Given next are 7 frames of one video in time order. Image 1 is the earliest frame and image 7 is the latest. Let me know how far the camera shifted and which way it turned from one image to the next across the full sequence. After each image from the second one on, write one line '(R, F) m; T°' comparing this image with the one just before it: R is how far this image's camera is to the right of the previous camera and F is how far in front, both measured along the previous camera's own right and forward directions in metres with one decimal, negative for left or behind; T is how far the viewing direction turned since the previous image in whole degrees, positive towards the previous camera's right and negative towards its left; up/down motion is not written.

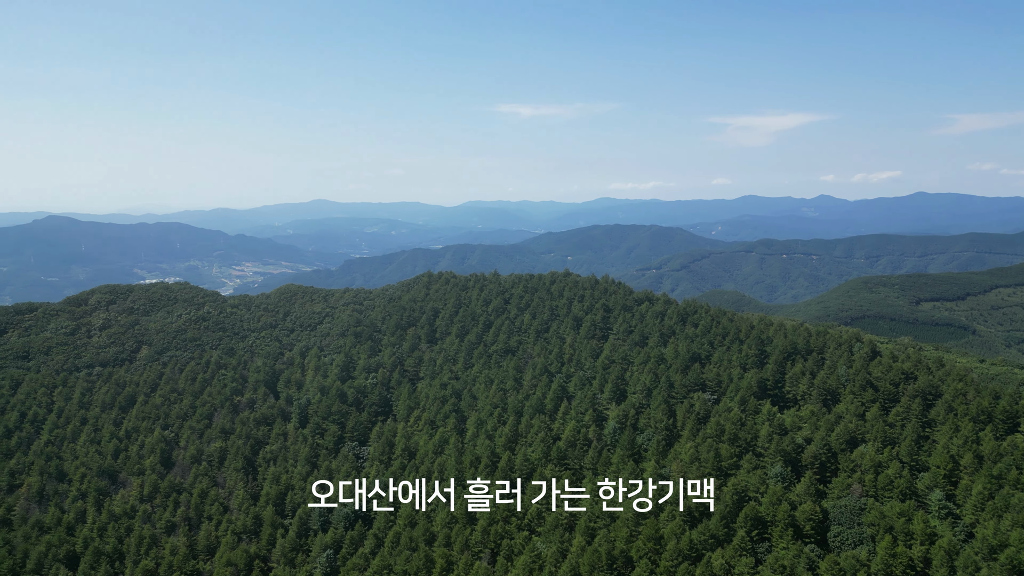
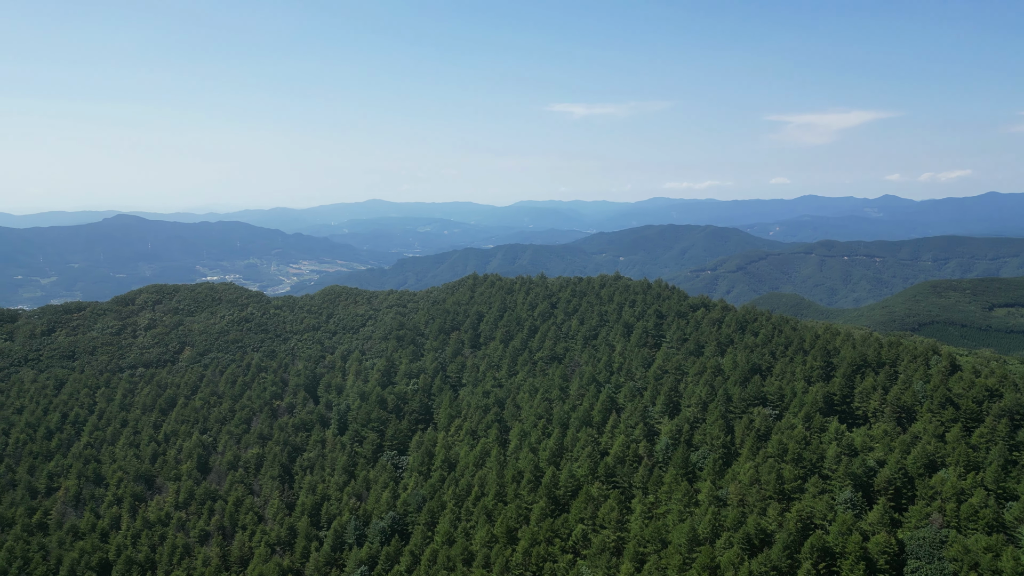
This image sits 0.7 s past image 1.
(+0.4, +3.1) m; -4°
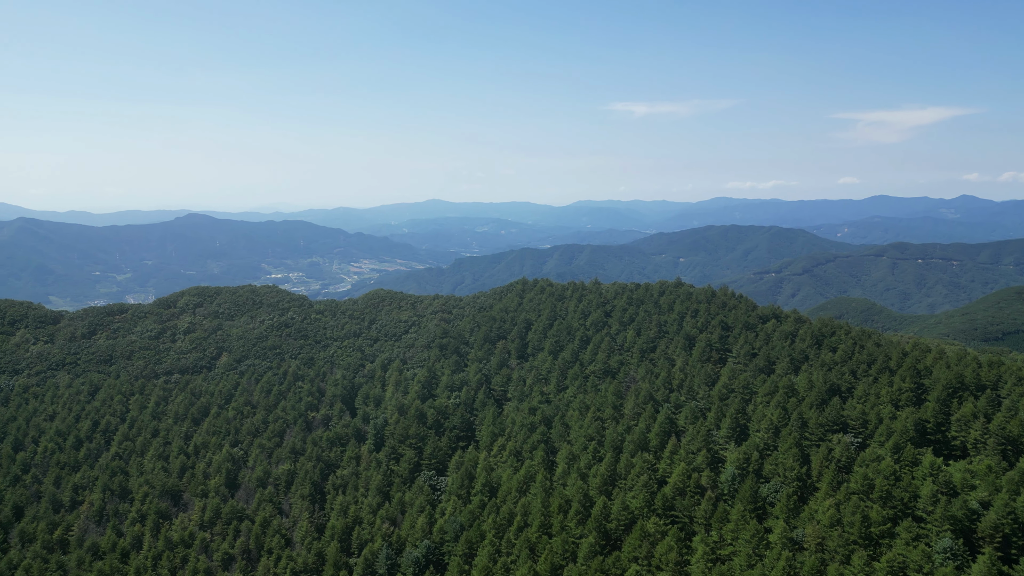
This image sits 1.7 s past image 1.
(+0.6, +4.9) m; -5°
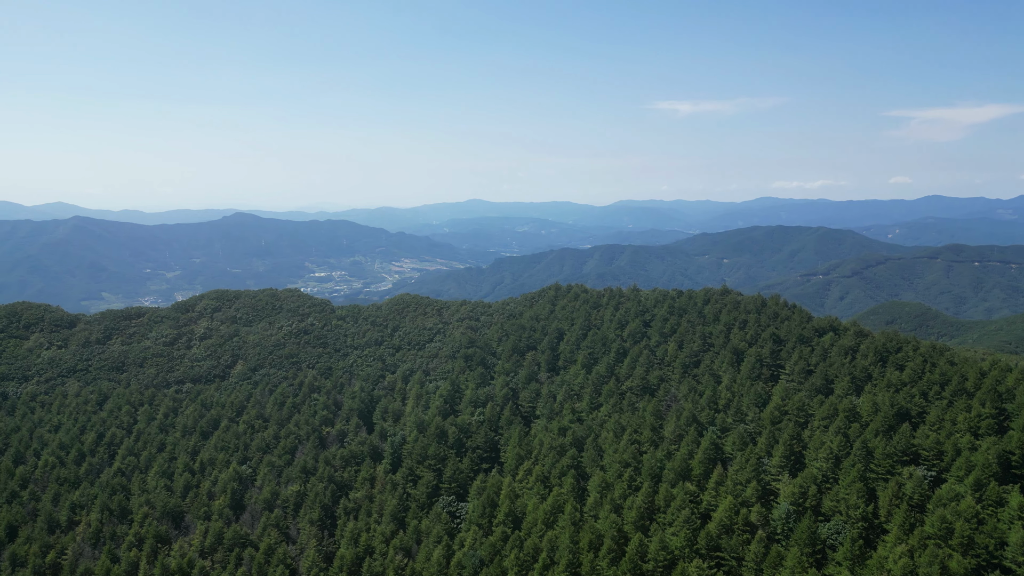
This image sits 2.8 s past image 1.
(+0.8, +4.8) m; -3°
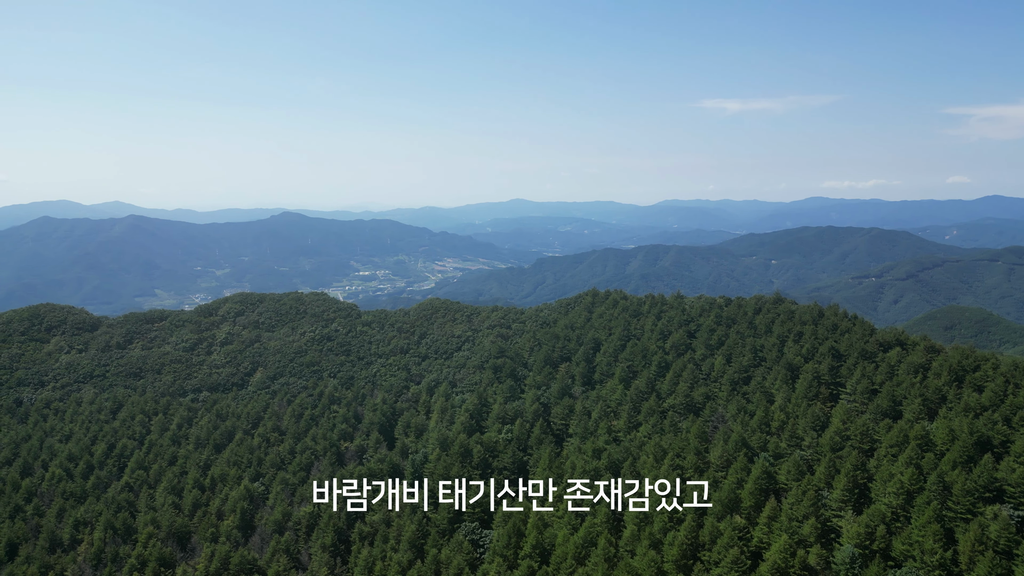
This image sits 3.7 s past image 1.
(+0.8, +4.3) m; -3°
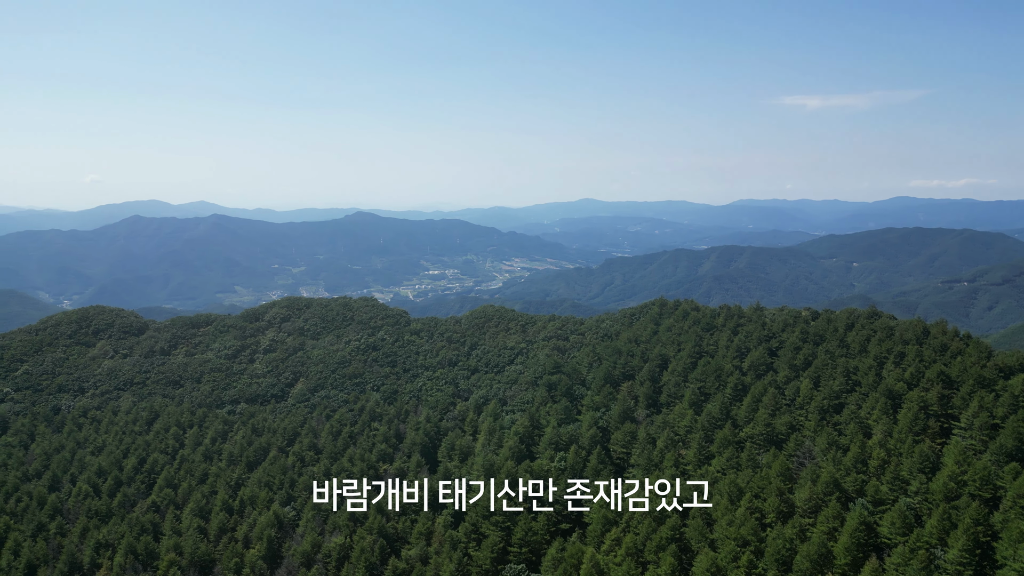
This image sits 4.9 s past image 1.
(+0.8, +5.3) m; -5°
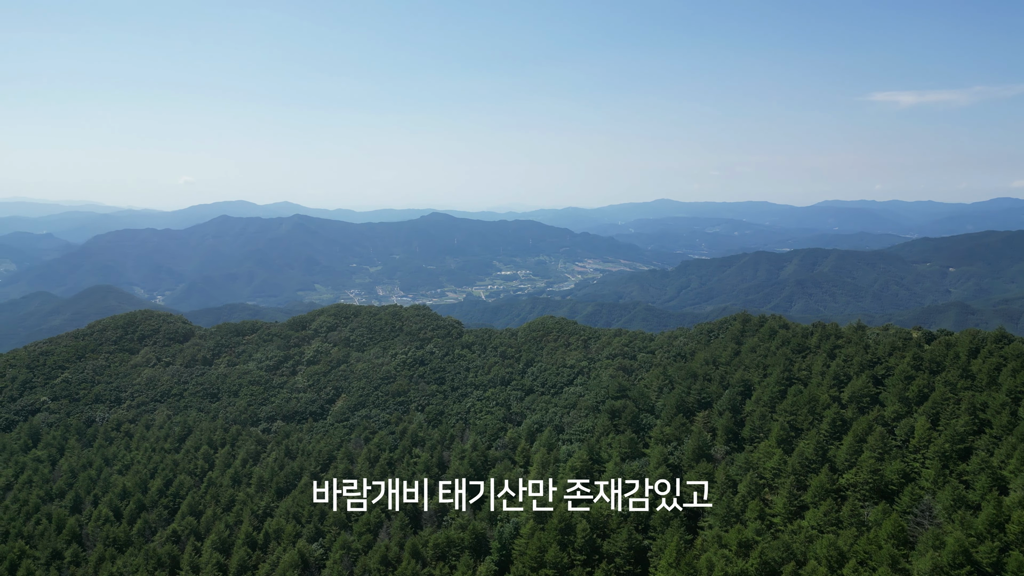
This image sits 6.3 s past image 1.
(+0.9, +6.0) m; -6°
